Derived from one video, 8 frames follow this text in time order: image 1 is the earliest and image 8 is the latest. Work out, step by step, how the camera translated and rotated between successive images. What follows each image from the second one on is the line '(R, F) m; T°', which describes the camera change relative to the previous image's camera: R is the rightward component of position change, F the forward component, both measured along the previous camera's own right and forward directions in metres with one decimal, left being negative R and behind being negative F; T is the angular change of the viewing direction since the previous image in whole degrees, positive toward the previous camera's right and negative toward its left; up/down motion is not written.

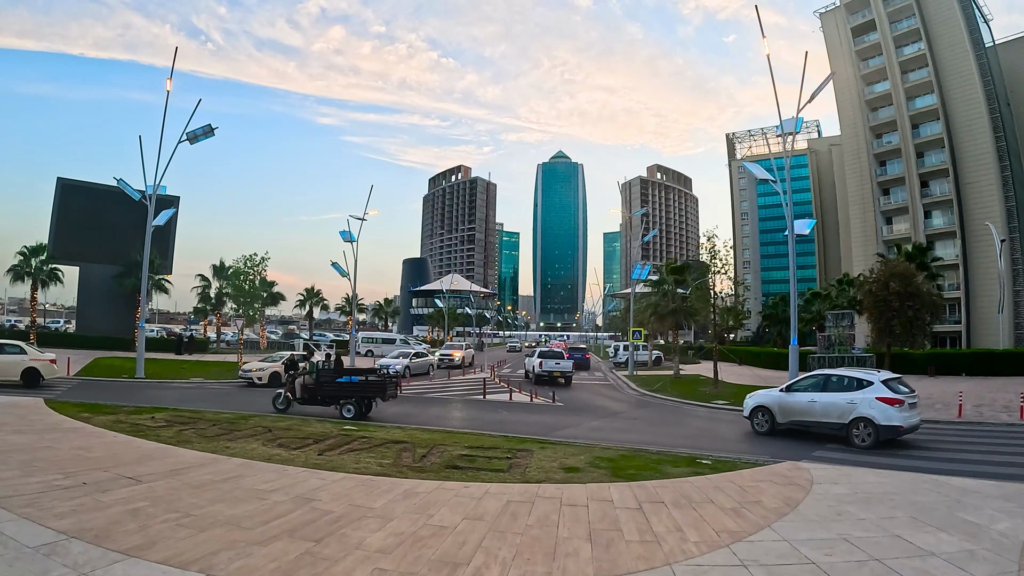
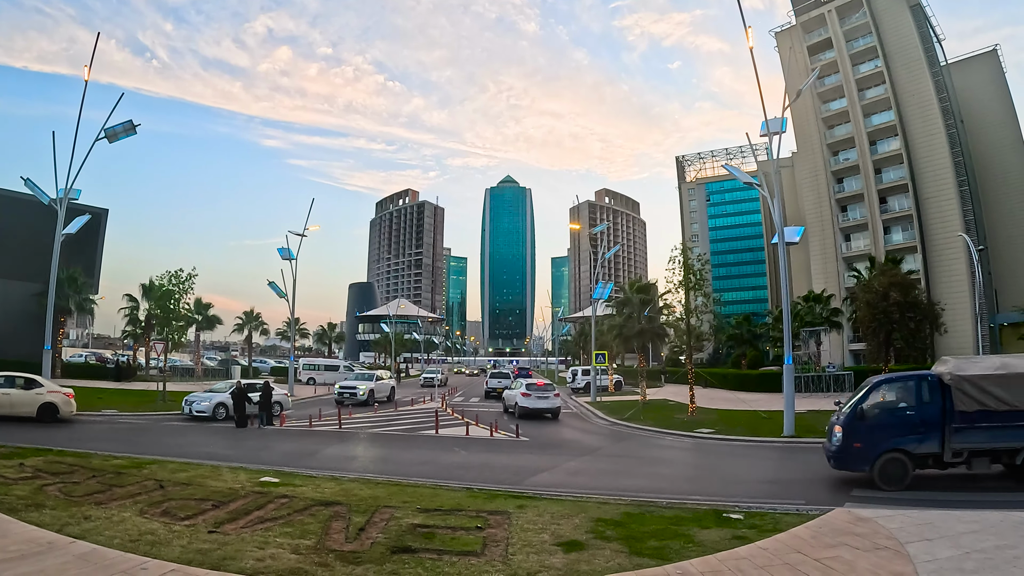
(-0.3, +2.6) m; +5°
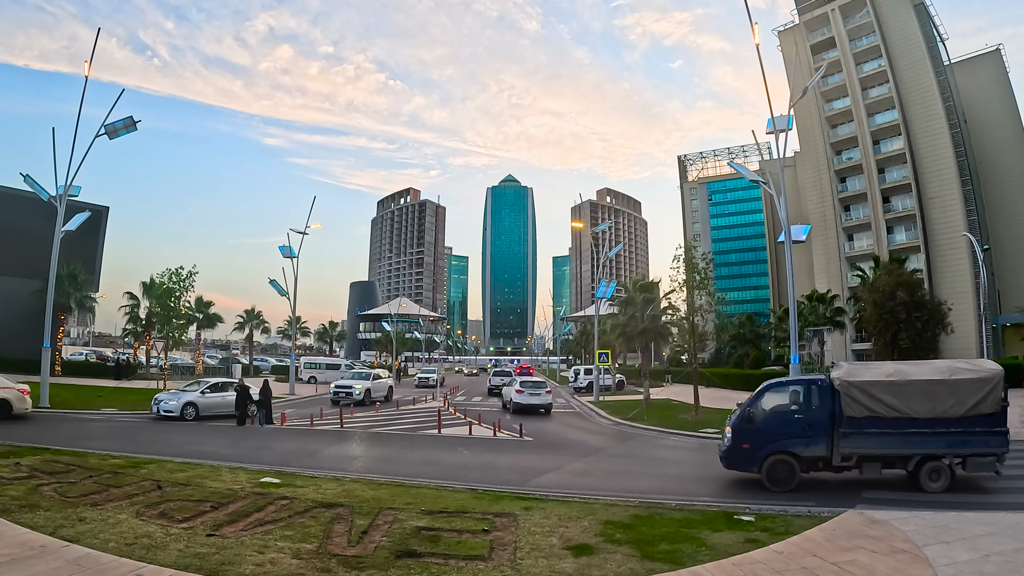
(-0.1, +0.2) m; 0°
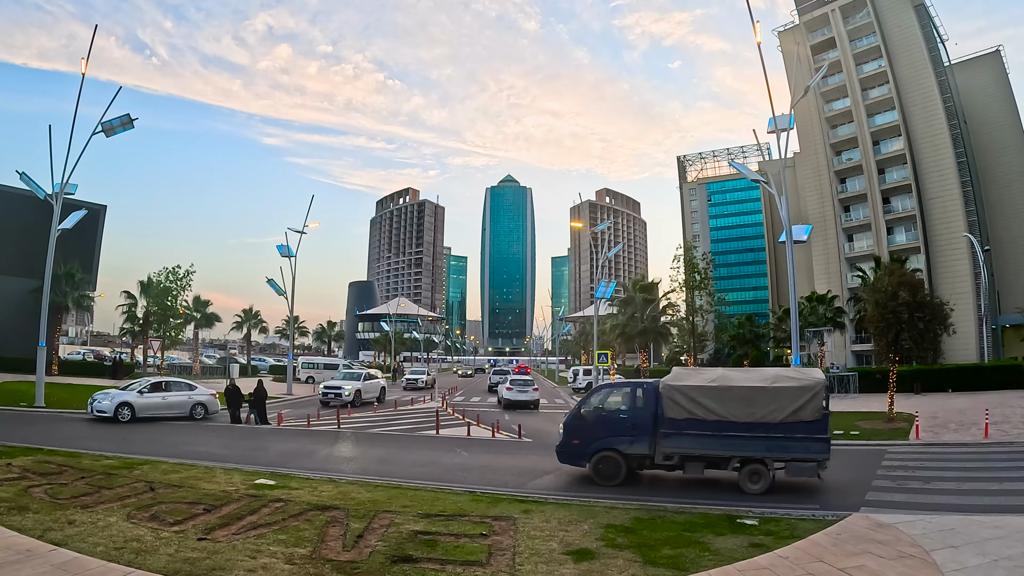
(0.0, +0.2) m; 0°
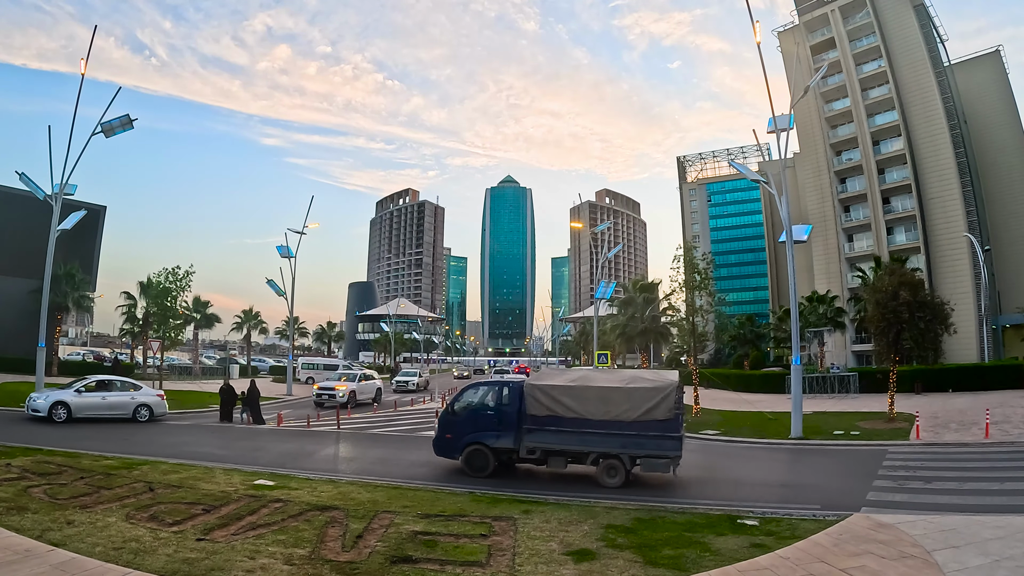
(0.0, 0.0) m; 0°
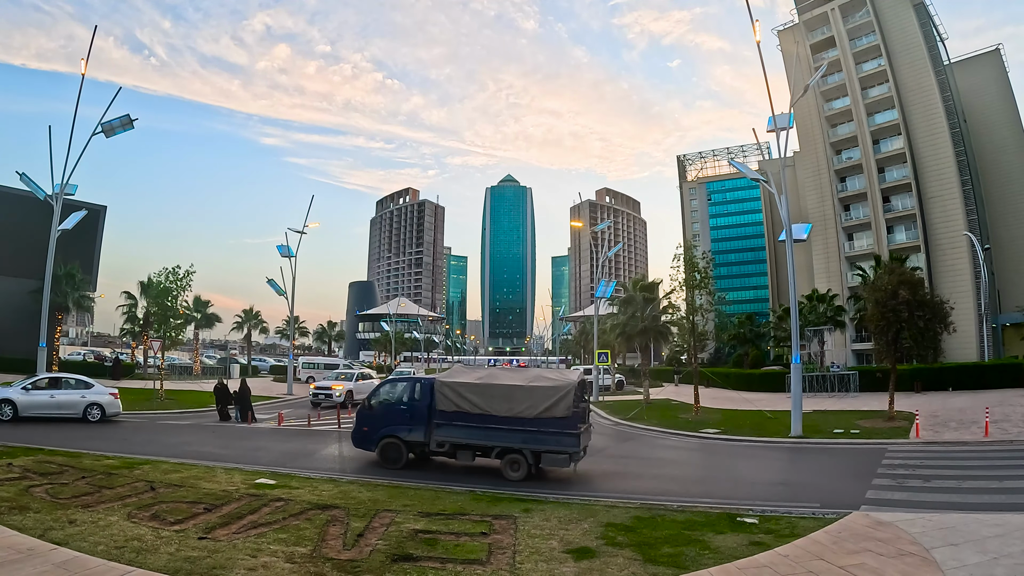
(0.0, 0.0) m; 0°
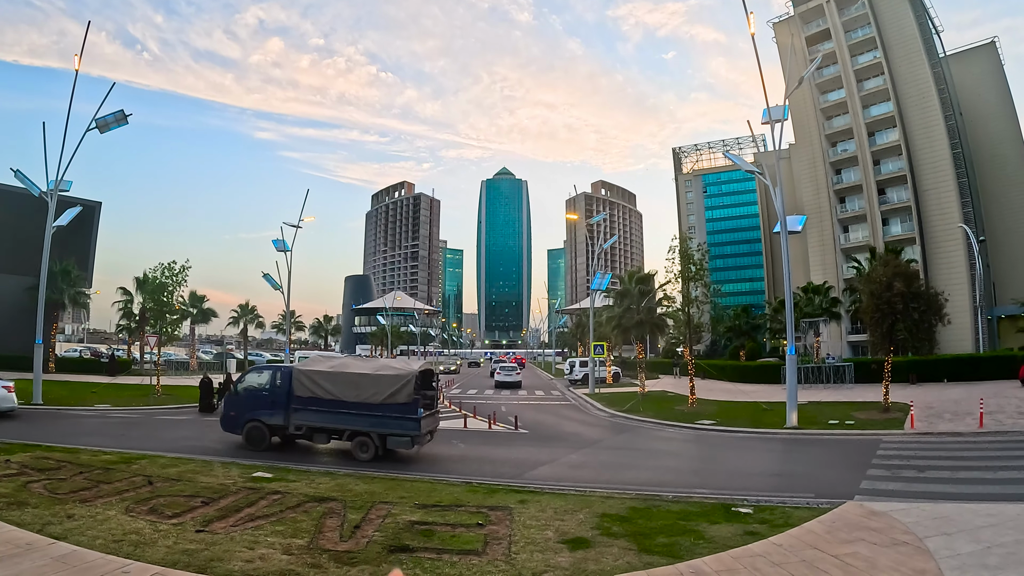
(0.0, 0.0) m; 0°
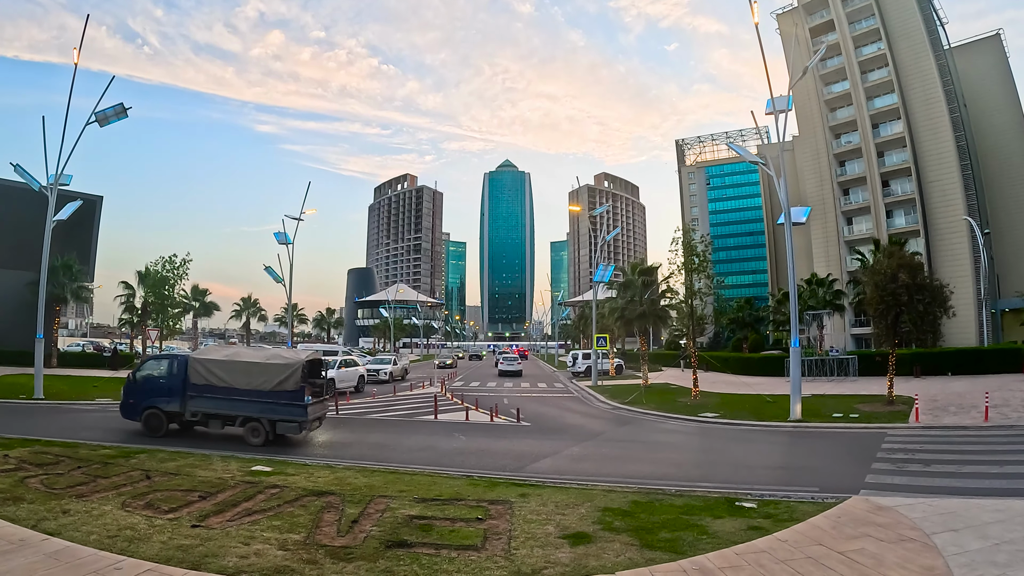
(0.0, +0.1) m; 0°
